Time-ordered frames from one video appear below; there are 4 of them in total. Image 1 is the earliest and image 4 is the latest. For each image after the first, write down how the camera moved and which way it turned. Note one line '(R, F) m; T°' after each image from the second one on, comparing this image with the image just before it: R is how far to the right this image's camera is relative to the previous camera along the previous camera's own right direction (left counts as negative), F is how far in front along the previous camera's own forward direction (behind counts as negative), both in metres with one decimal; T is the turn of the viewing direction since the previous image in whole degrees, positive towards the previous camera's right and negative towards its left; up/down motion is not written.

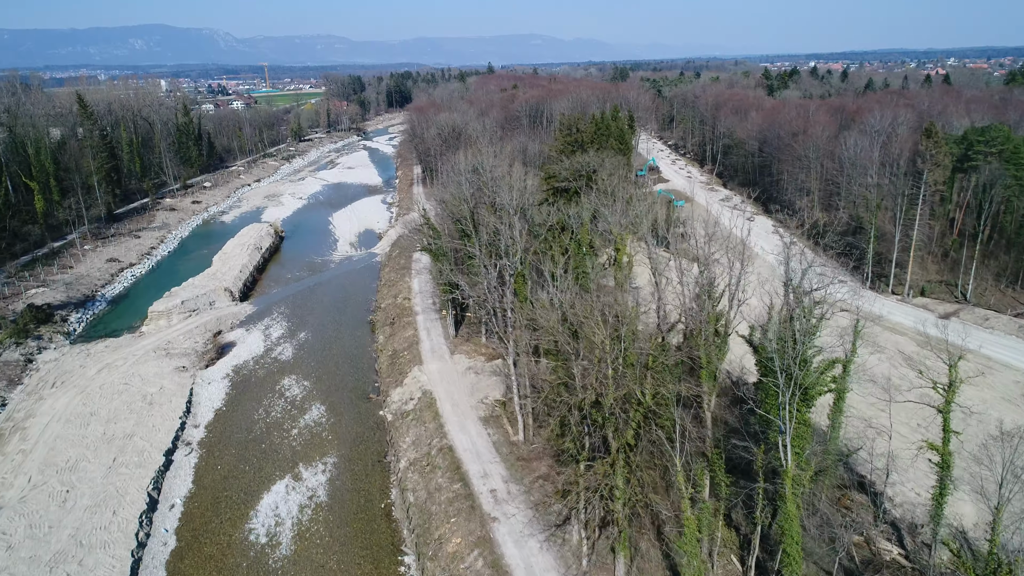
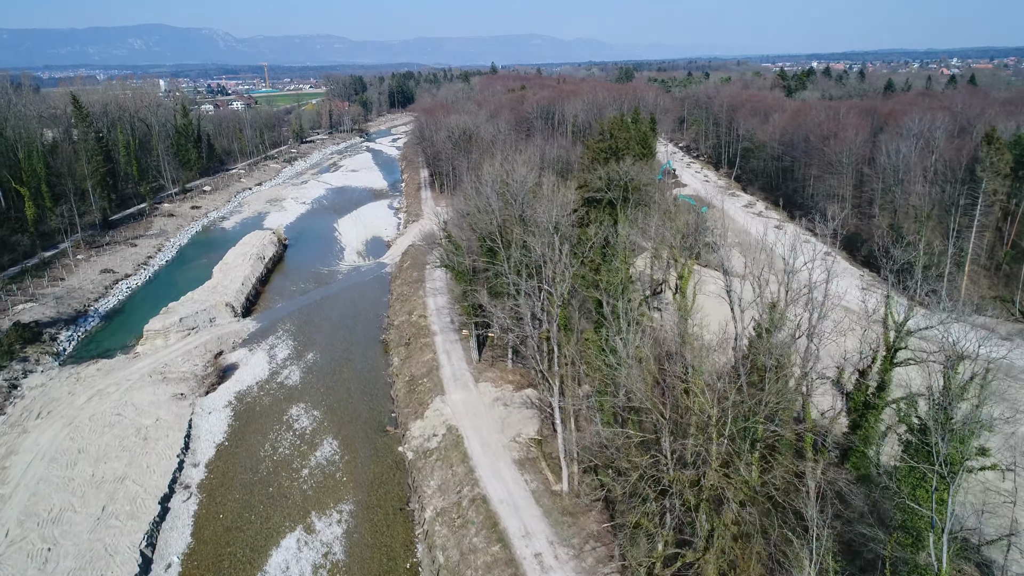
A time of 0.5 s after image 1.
(-1.1, +2.5) m; 0°
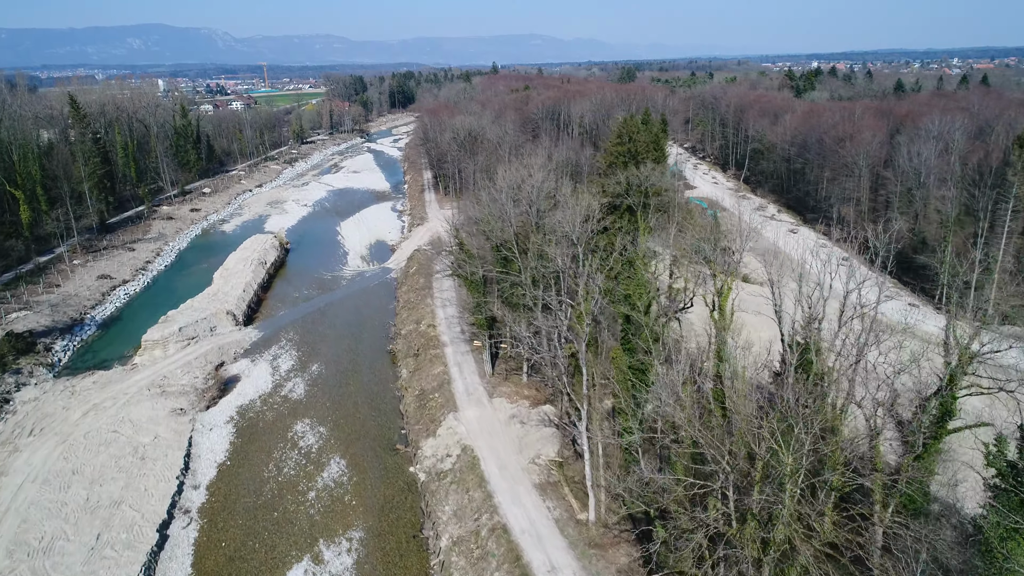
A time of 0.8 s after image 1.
(-0.6, +1.2) m; 0°
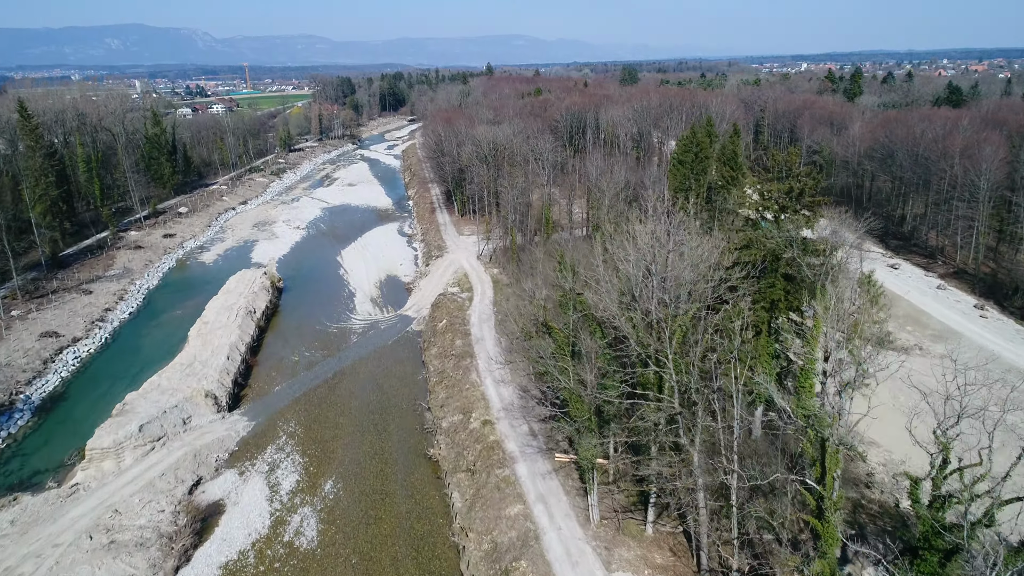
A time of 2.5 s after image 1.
(-3.3, +8.4) m; +1°
